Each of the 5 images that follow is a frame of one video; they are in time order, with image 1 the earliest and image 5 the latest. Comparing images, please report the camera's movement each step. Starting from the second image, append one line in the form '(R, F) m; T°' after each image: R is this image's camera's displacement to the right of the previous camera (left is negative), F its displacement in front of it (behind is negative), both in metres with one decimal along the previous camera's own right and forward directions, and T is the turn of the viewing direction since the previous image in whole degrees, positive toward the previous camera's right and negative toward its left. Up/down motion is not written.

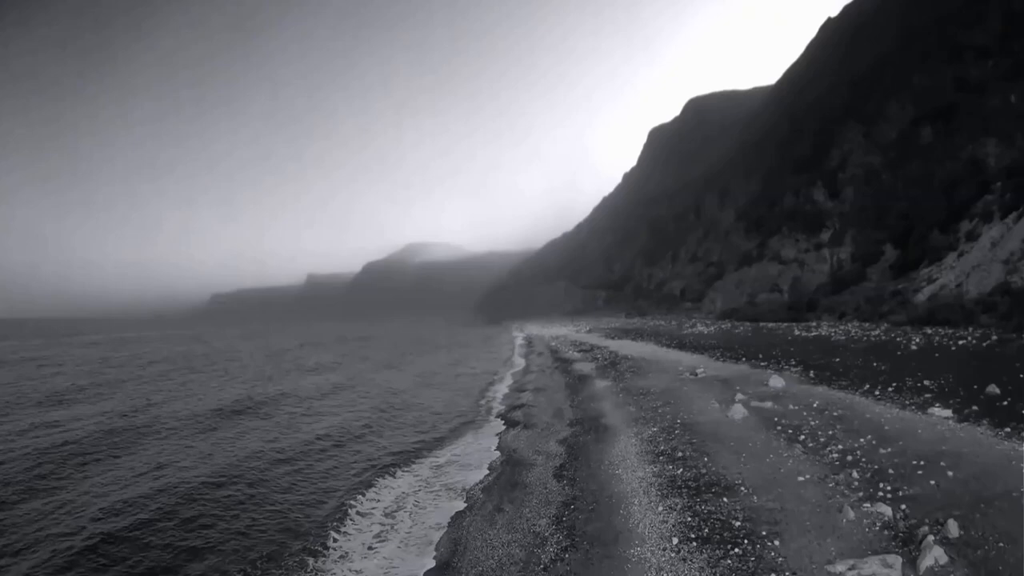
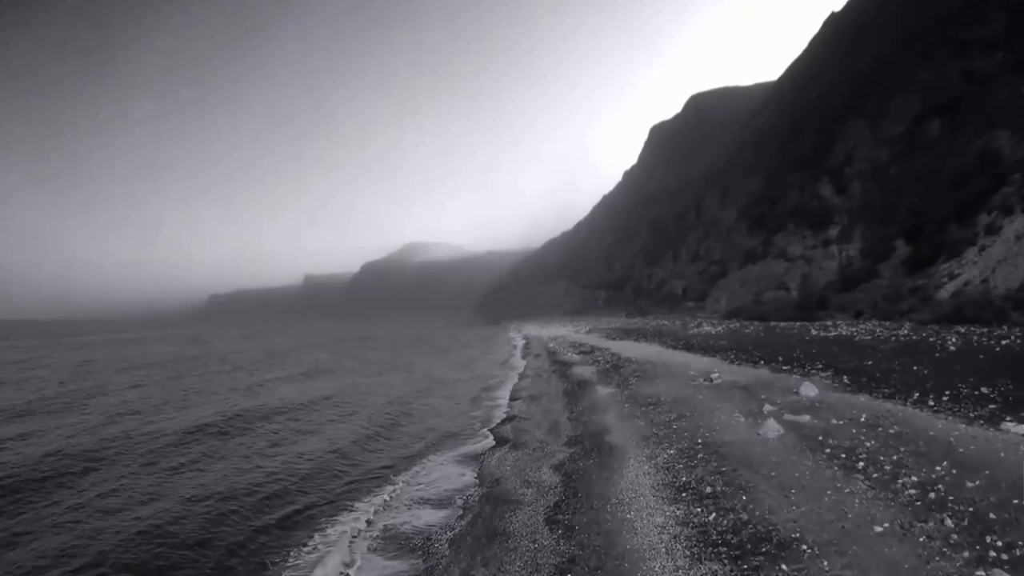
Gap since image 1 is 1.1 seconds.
(+0.4, +2.6) m; 0°
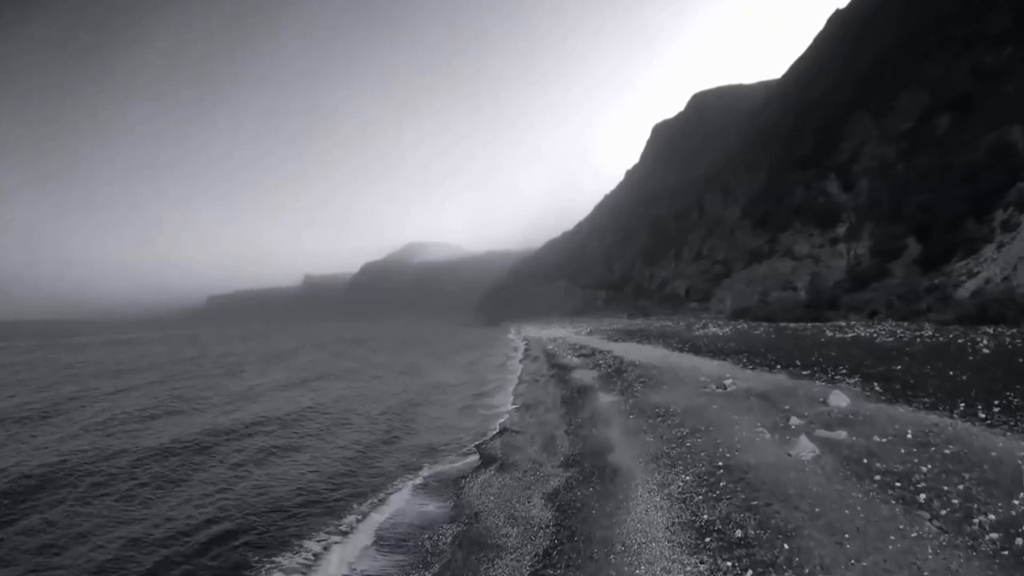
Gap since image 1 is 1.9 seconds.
(+0.4, +1.8) m; 0°
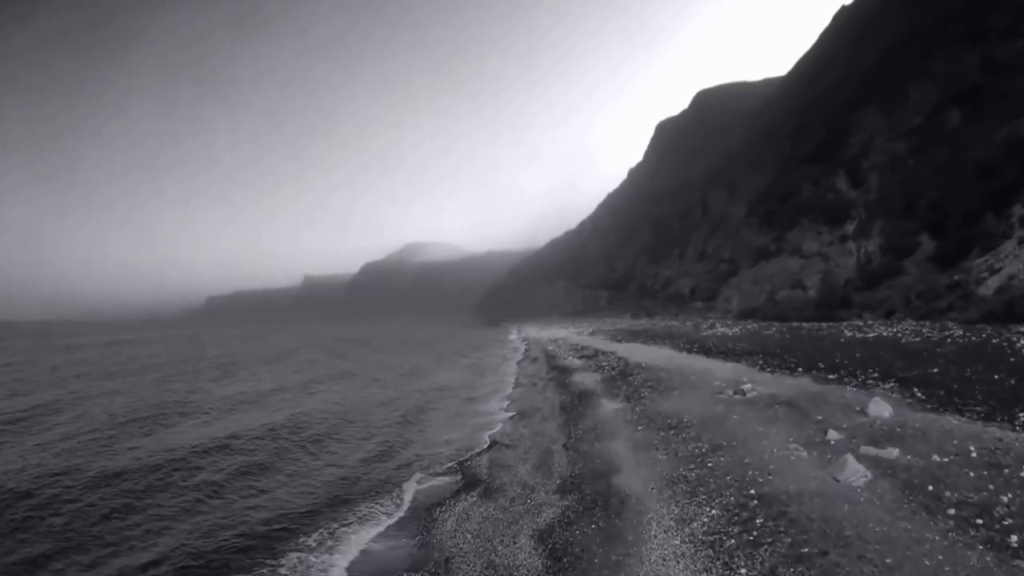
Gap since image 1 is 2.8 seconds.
(+0.3, +1.8) m; 0°
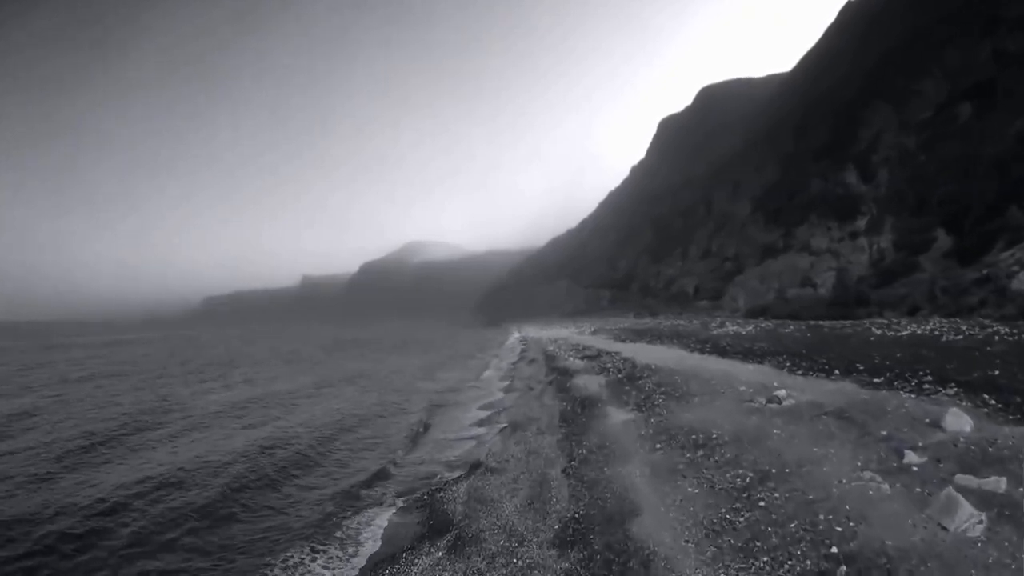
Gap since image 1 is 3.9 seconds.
(+0.3, +2.3) m; 0°
